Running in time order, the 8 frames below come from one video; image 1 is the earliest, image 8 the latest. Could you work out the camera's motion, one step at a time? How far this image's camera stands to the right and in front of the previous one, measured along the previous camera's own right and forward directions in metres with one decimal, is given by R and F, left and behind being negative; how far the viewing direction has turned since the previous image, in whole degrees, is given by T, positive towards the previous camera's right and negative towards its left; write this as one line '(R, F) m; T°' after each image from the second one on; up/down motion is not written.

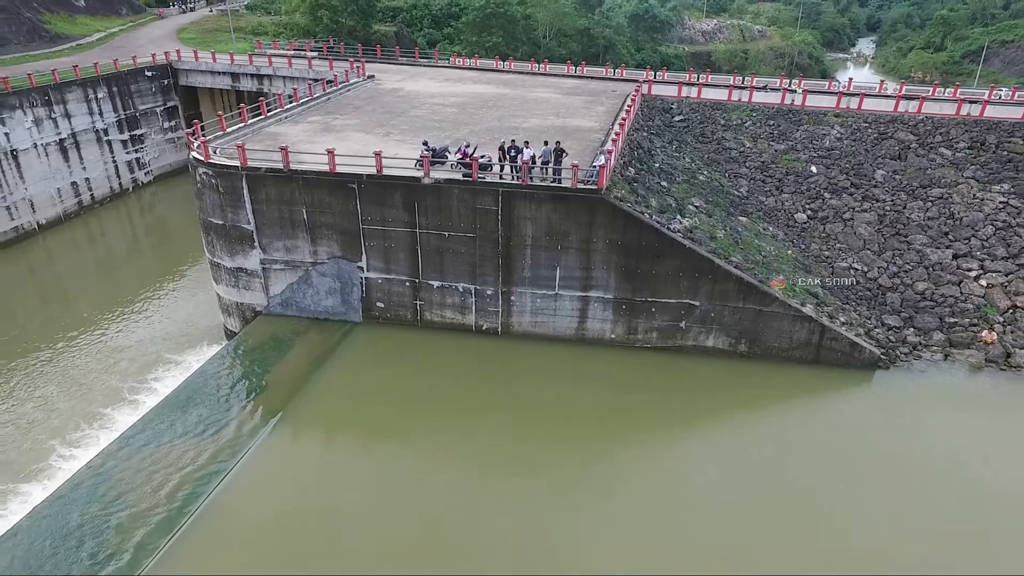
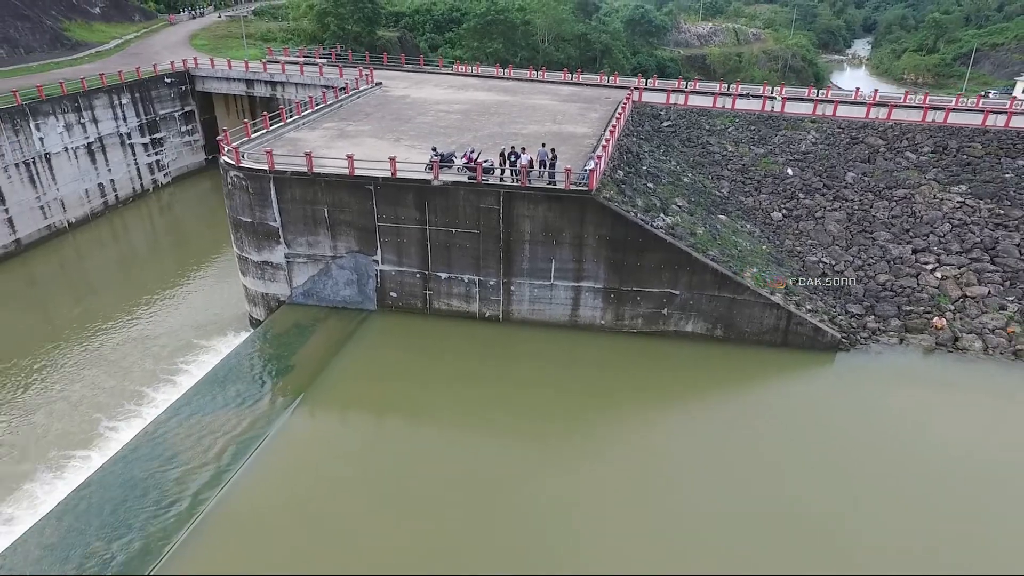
(0.0, -1.3) m; 0°
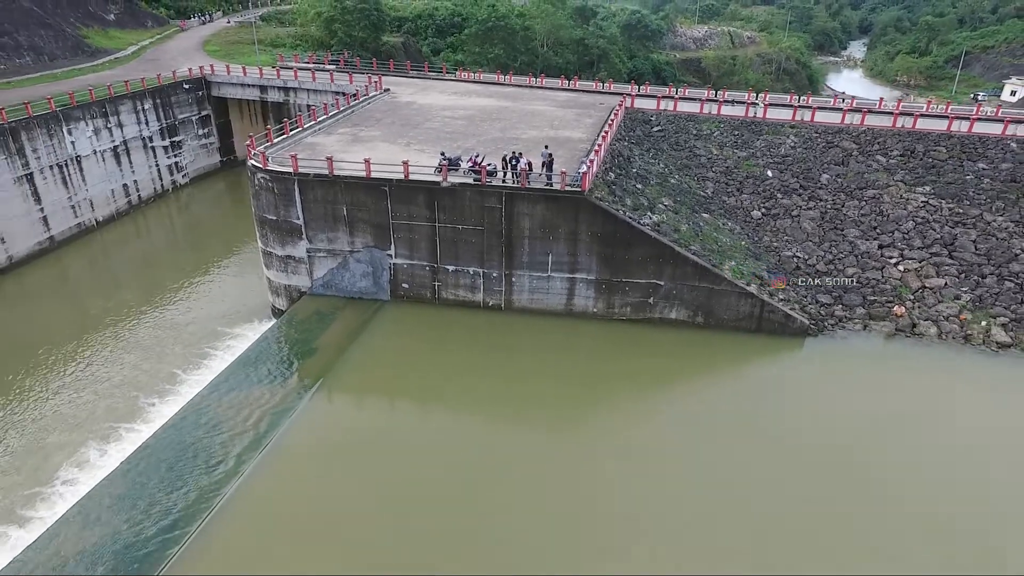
(0.0, -1.4) m; 0°
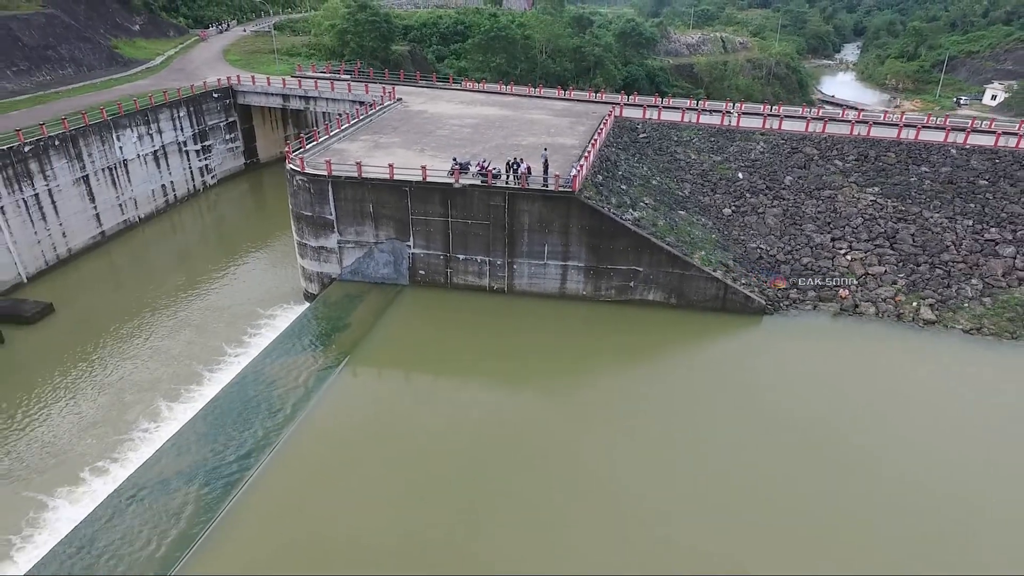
(-0.1, -2.4) m; 0°
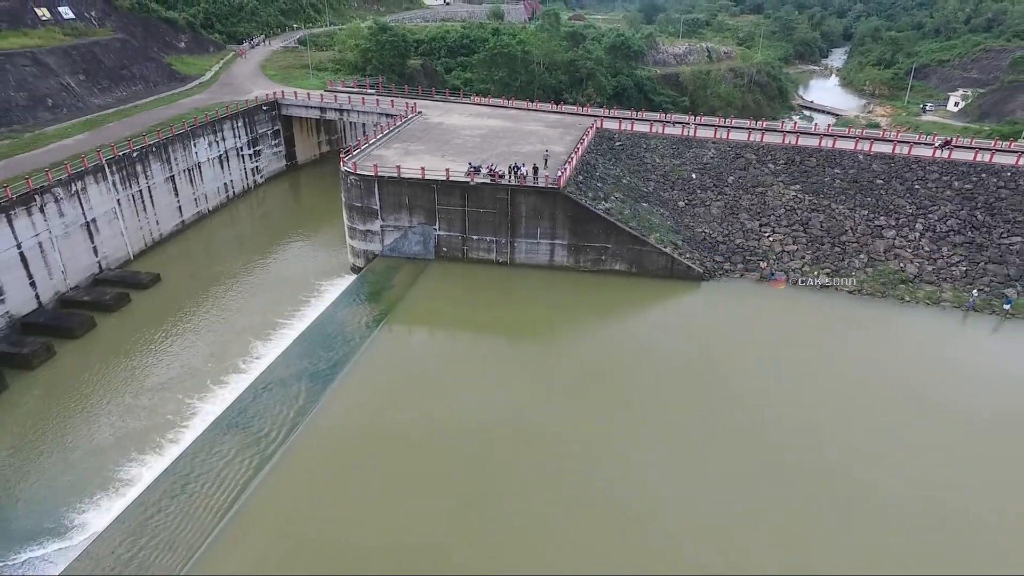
(0.0, -5.4) m; 0°
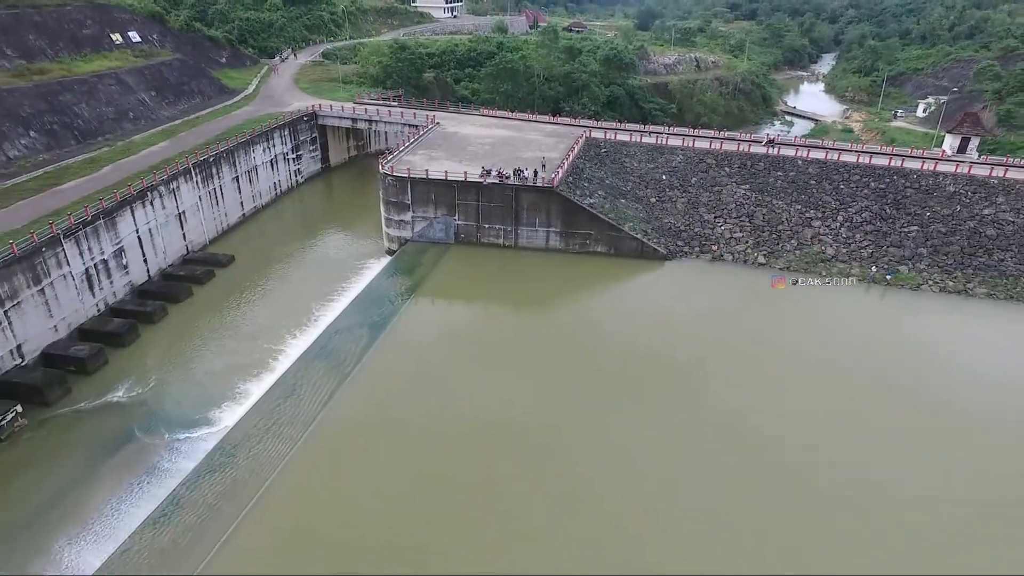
(-0.1, -5.9) m; 0°
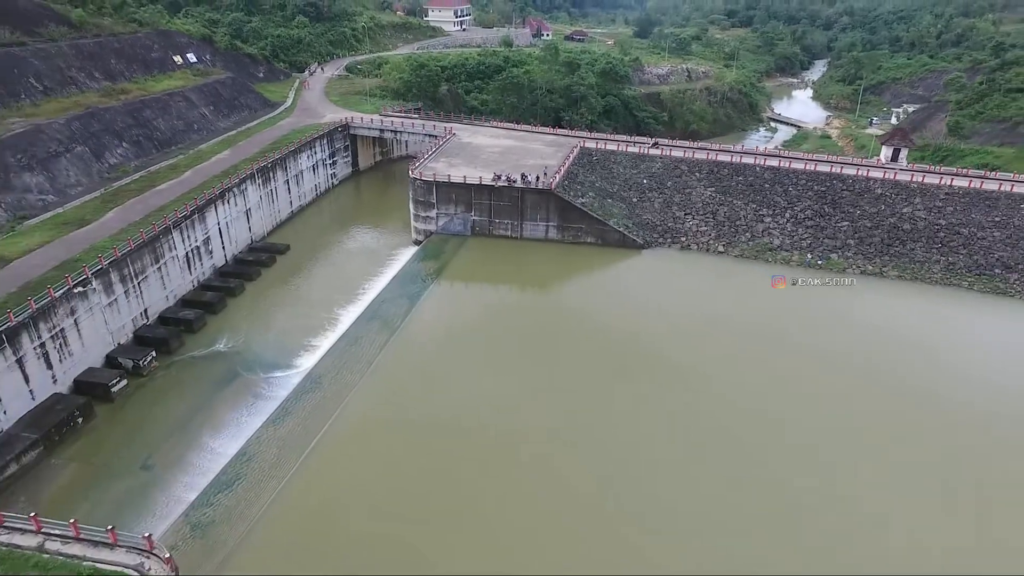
(-0.2, -6.3) m; 0°
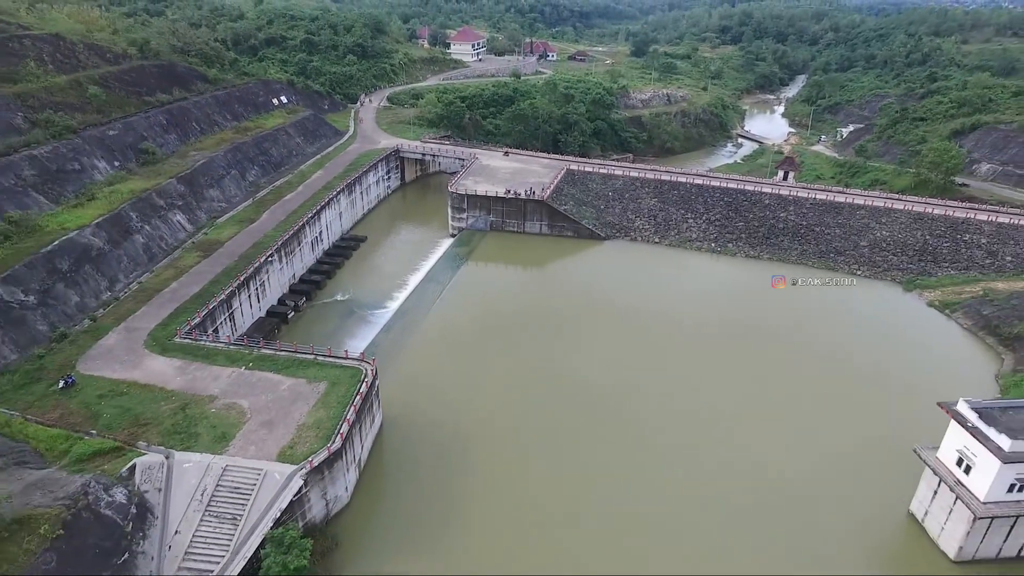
(+0.2, -16.6) m; -1°
